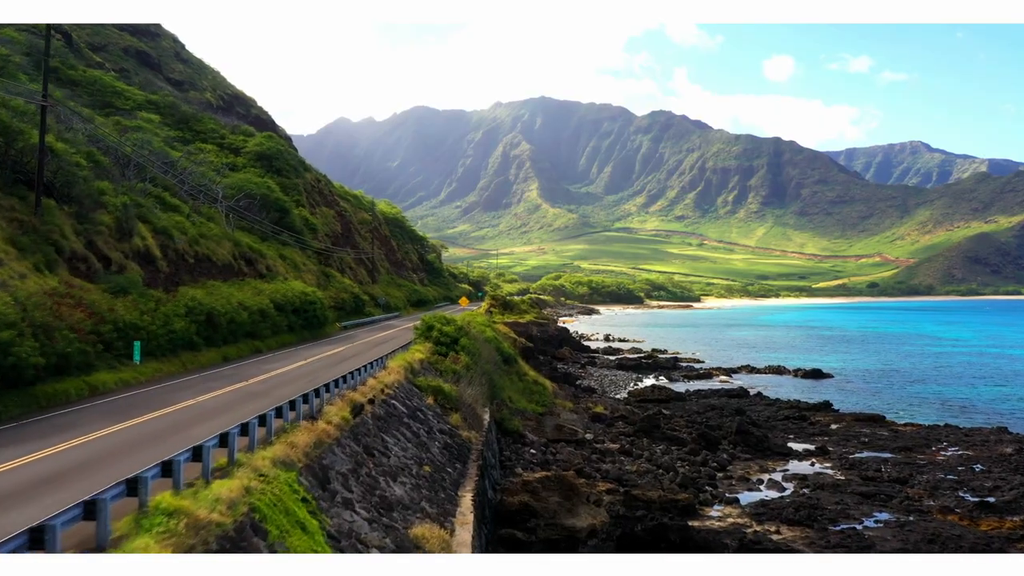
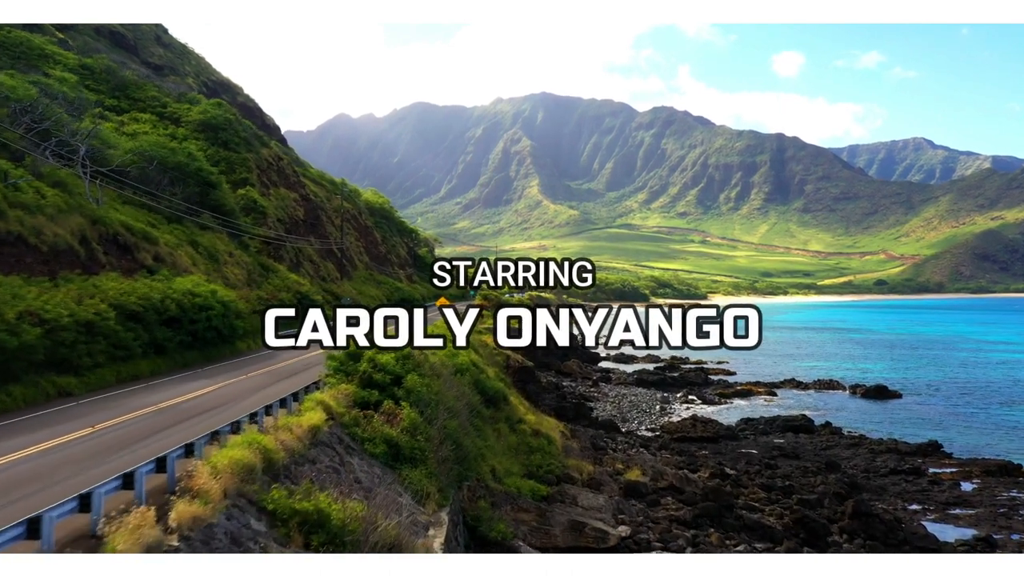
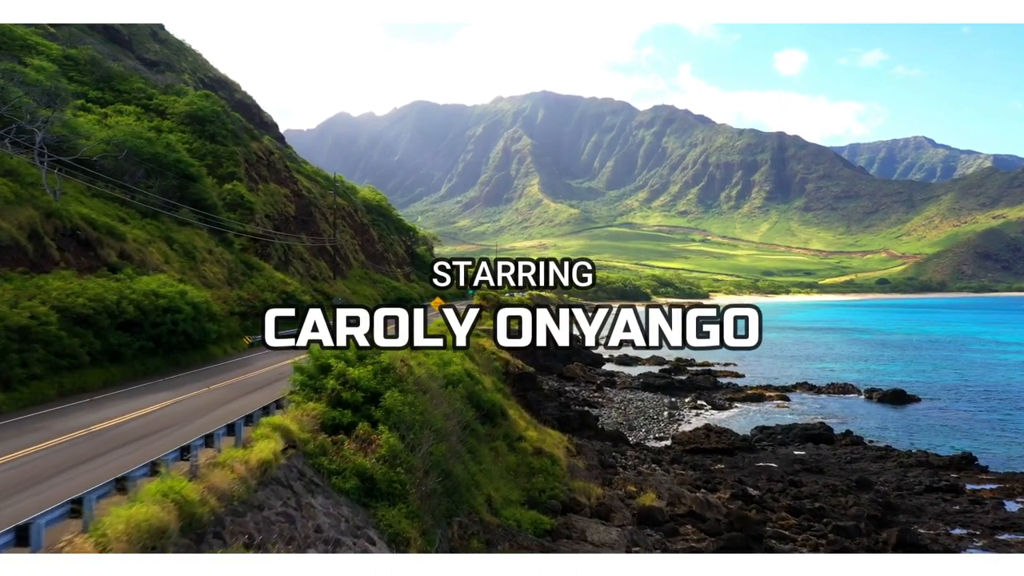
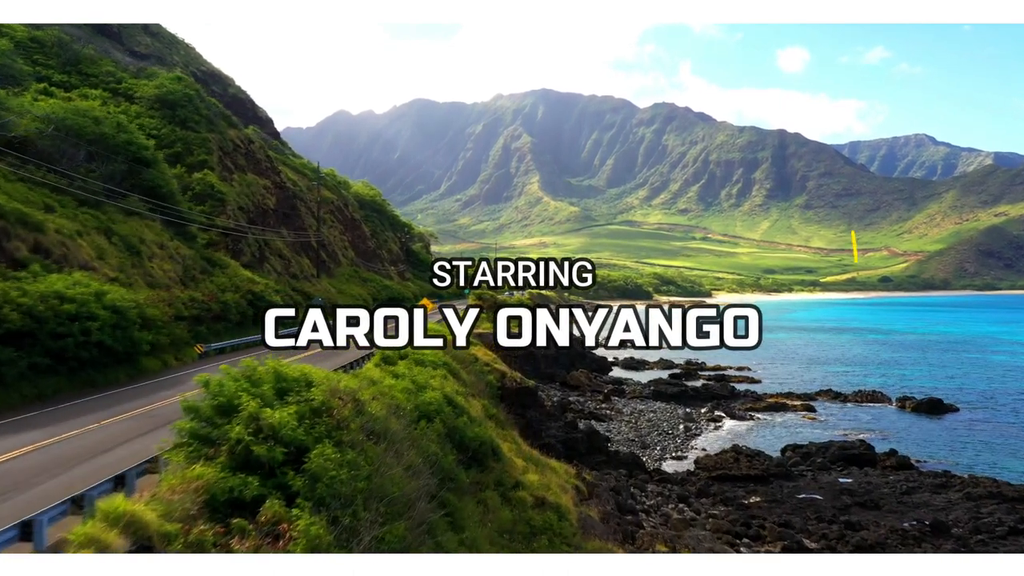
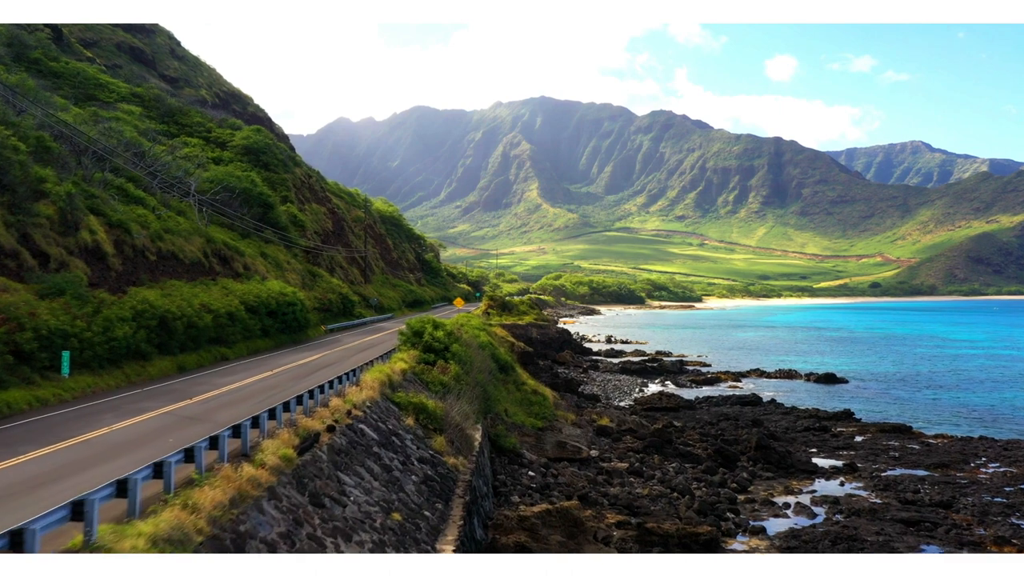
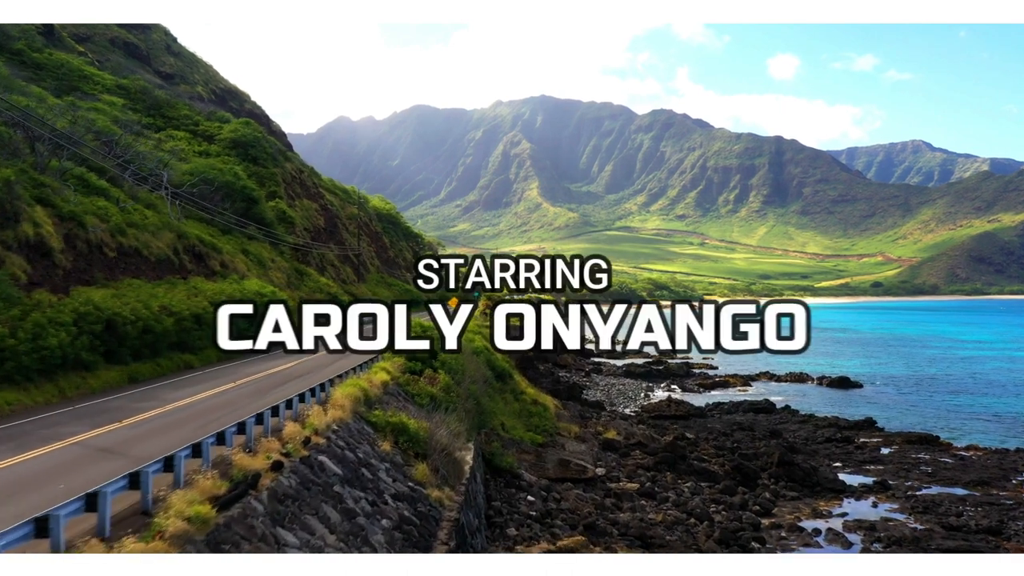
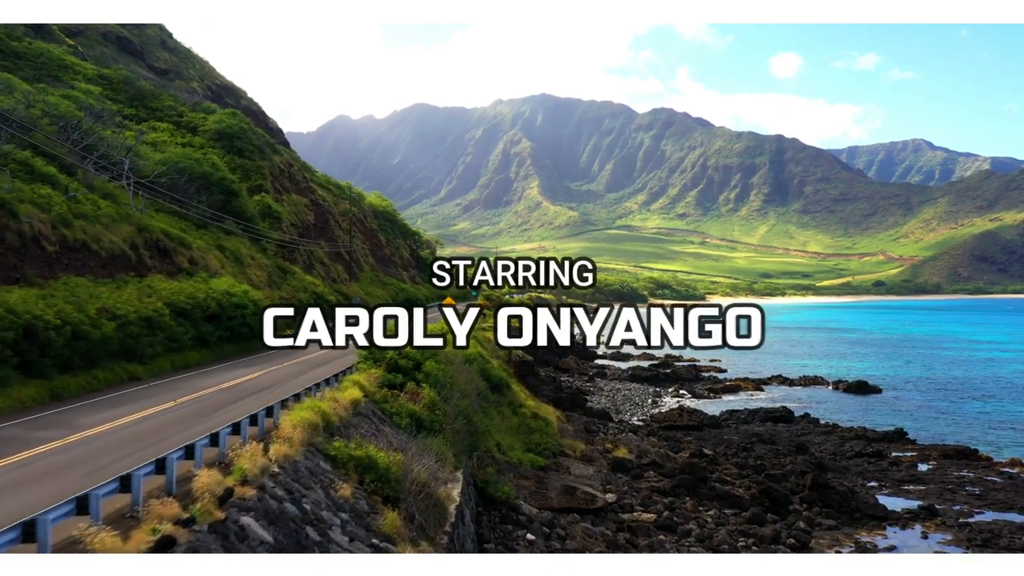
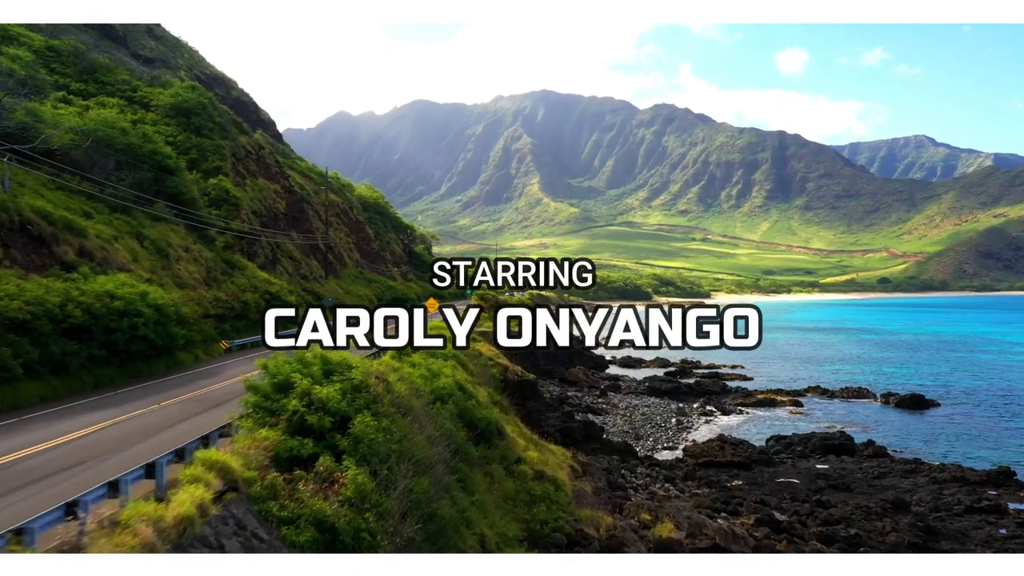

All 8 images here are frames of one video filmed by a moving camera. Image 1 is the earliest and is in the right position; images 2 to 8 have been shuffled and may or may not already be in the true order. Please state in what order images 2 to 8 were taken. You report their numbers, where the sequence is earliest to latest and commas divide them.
5, 6, 7, 2, 3, 8, 4
